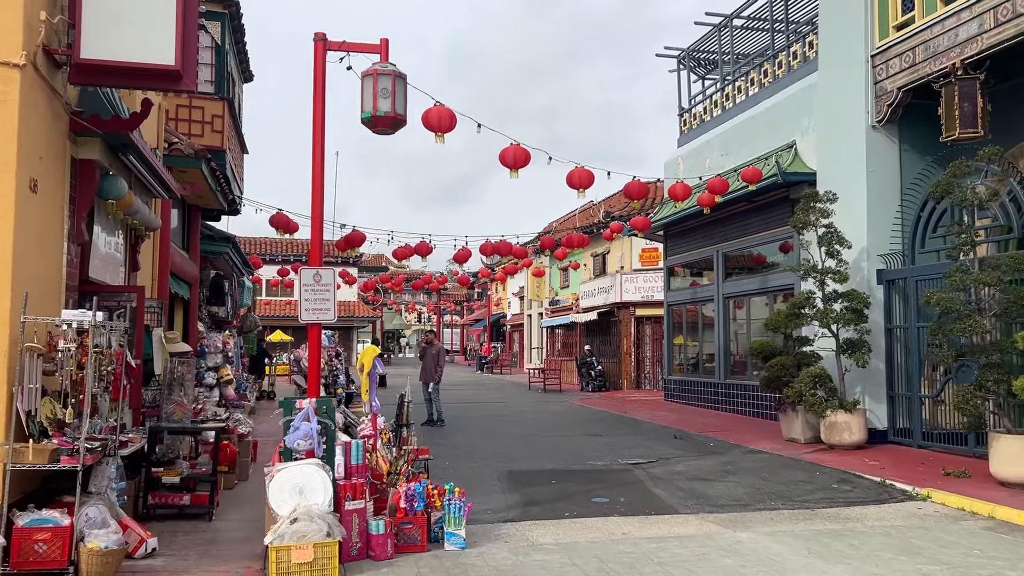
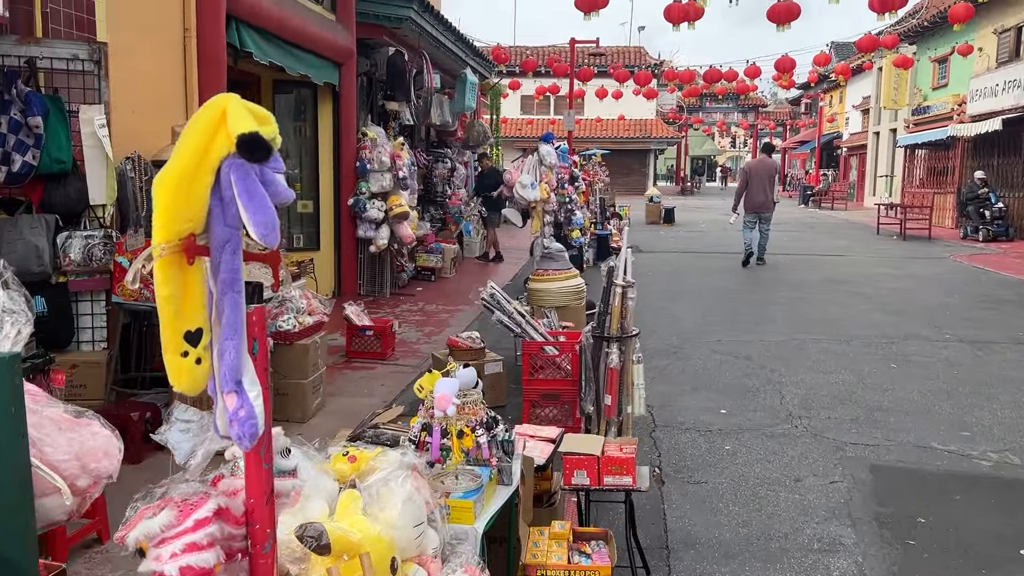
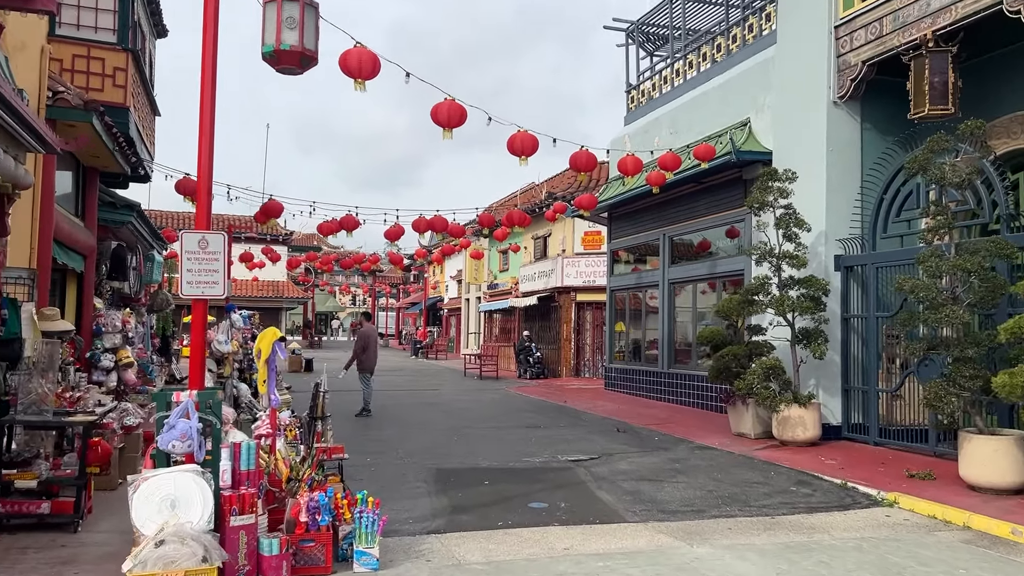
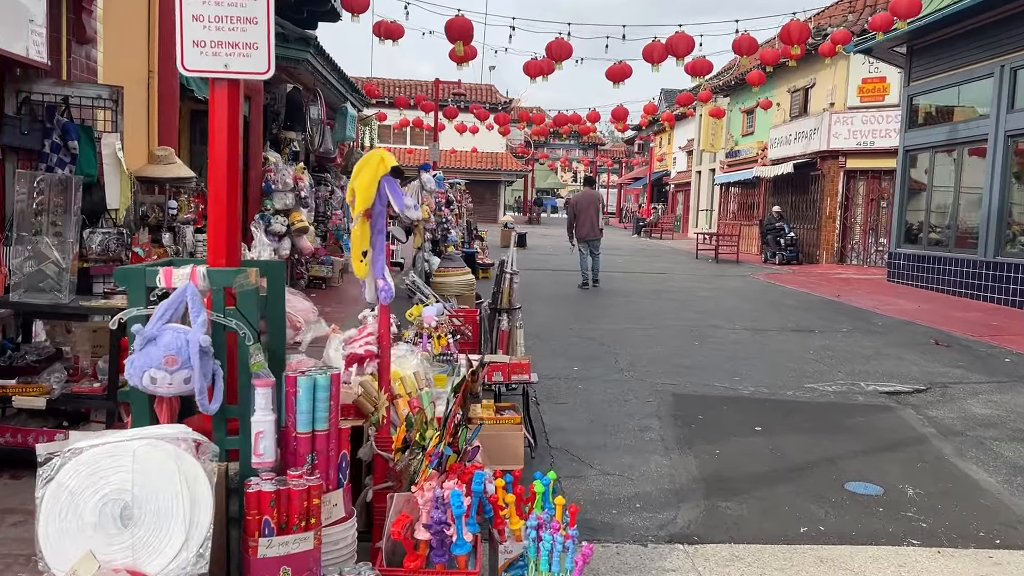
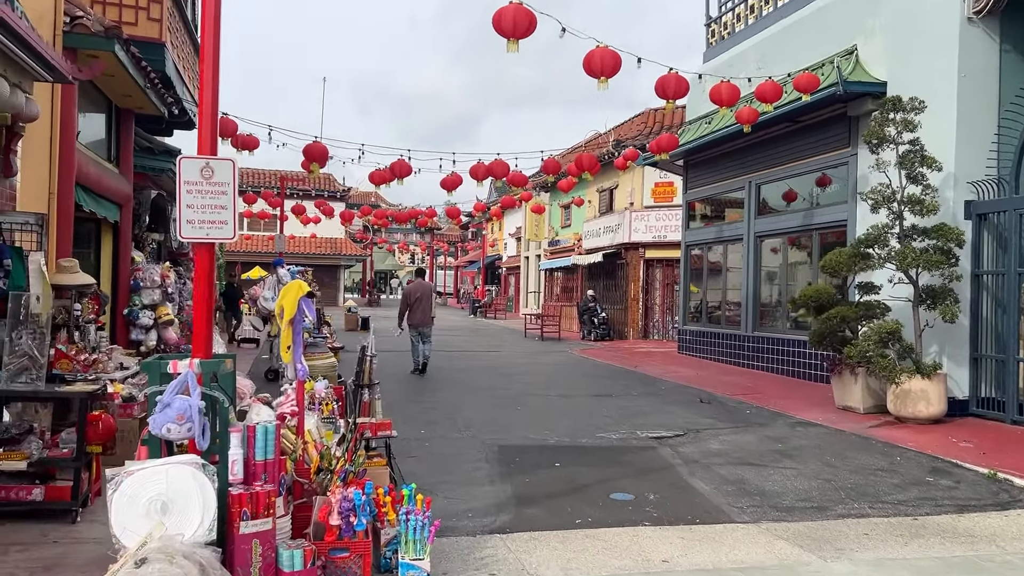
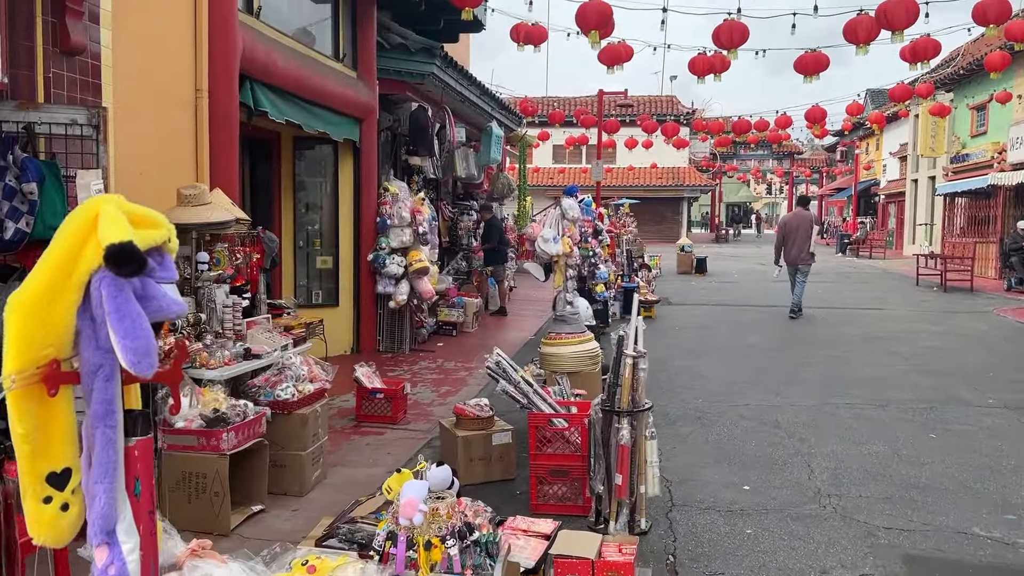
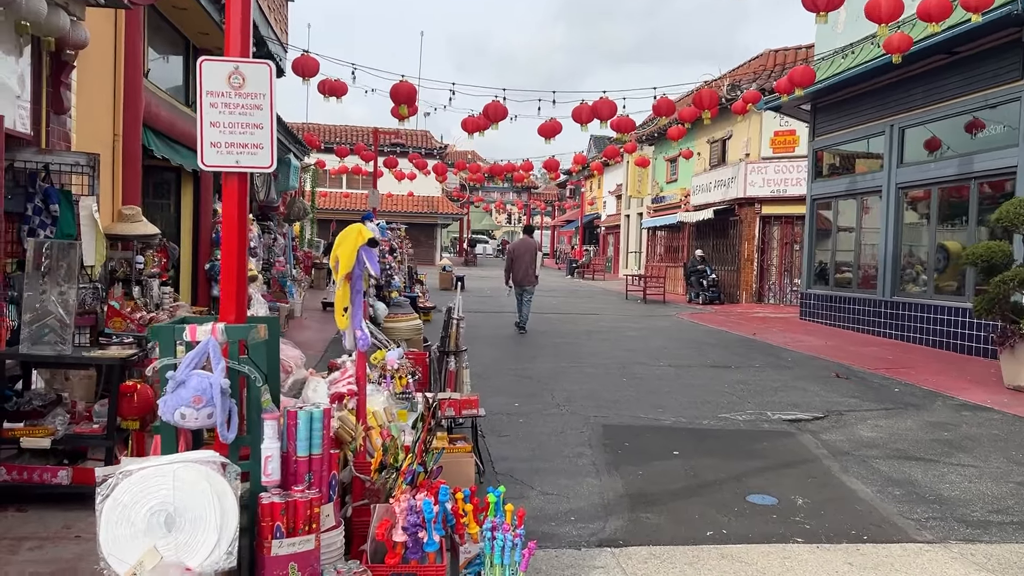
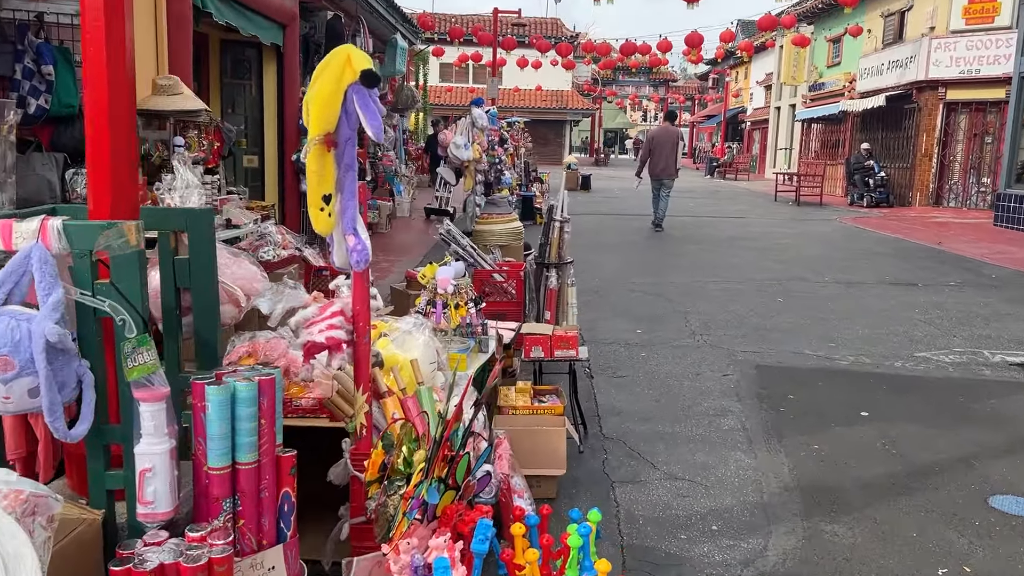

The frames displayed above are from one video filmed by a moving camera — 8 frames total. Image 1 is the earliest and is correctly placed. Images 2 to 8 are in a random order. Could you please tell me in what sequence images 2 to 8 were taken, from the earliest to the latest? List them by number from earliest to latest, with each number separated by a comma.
3, 5, 7, 4, 8, 2, 6
